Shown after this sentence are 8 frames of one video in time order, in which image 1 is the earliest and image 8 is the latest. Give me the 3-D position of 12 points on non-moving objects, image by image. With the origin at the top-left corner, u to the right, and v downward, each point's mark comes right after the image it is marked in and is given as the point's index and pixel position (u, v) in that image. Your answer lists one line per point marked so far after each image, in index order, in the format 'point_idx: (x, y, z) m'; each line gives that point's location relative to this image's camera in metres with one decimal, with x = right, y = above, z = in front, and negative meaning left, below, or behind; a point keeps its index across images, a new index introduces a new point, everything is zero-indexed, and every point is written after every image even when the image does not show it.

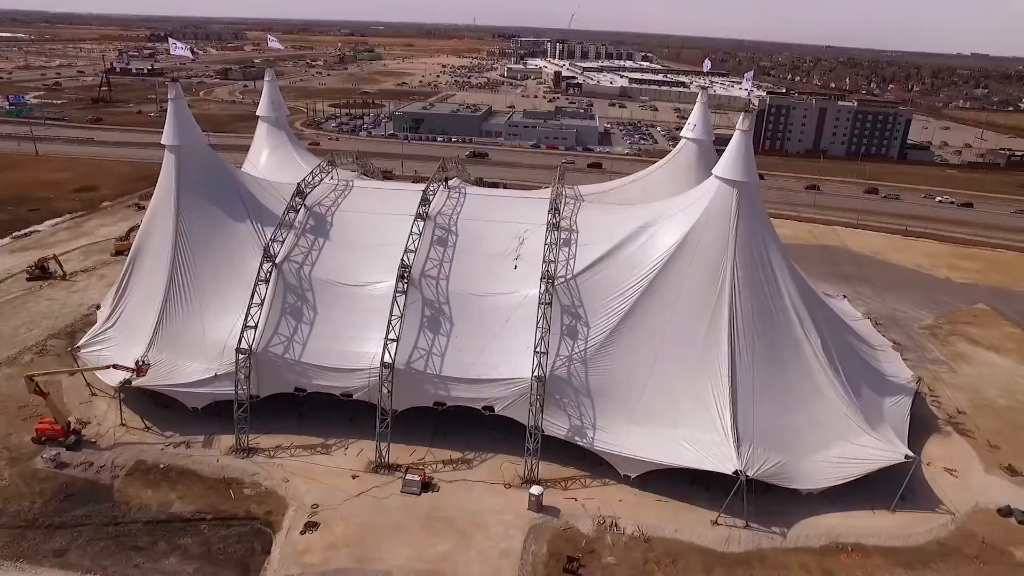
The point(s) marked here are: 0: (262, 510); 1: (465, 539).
0: (-7.3, -6.5, +19.5) m
1: (-1.3, -7.0, +18.6) m
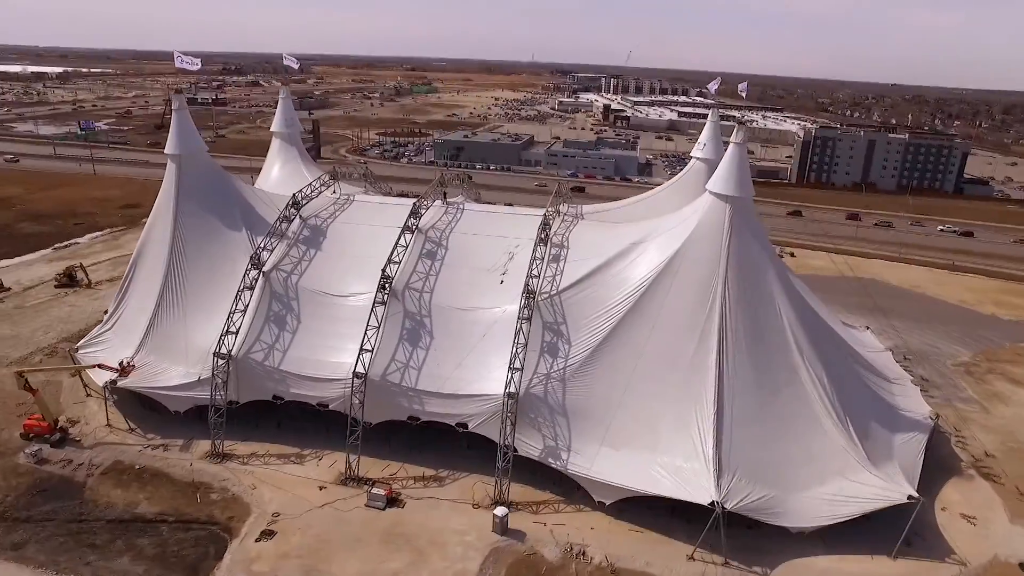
0: (-8.3, -6.6, +19.3) m
1: (-2.5, -7.2, +17.9) m
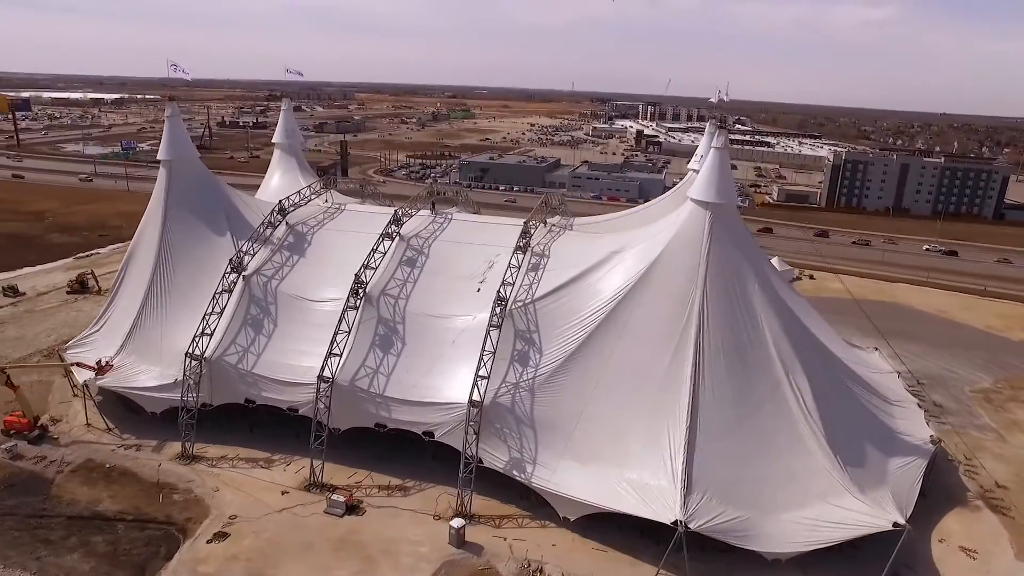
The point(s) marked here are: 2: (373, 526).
0: (-9.4, -6.5, +19.1) m
1: (-3.7, -7.2, +17.3) m
2: (-3.9, -6.7, +18.8) m
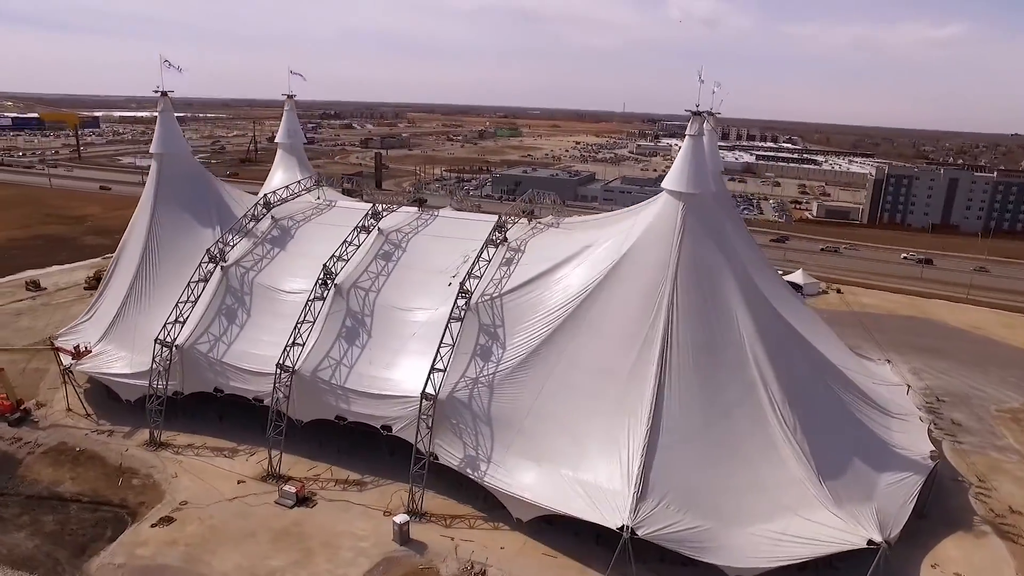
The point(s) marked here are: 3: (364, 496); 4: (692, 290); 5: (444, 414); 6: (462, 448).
0: (-10.7, -6.1, +19.1) m
1: (-5.2, -6.8, +16.8) m
2: (-5.3, -6.3, +18.4) m
3: (-4.3, -6.0, +19.5) m
4: (+5.0, -0.1, +18.8) m
5: (-1.9, -3.6, +19.2) m
6: (-1.4, -4.5, +18.9) m
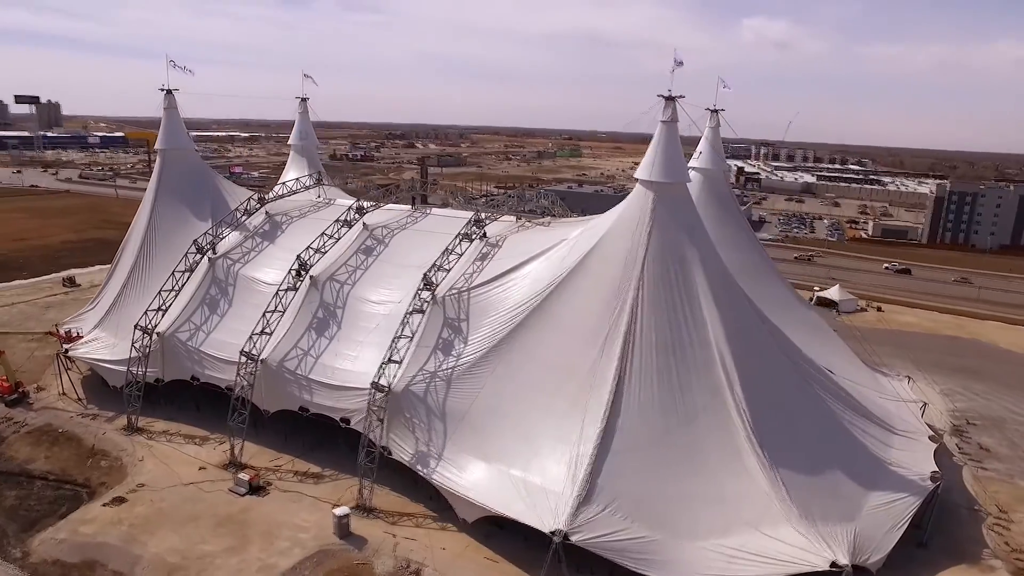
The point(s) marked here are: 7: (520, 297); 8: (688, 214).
0: (-11.9, -5.6, +19.3) m
1: (-6.6, -6.3, +16.5) m
2: (-6.6, -5.9, +18.0) m
3: (-5.5, -5.7, +19.1) m
4: (+3.9, +0.1, +17.7) m
5: (-3.1, -3.3, +18.6) m
6: (-2.7, -4.2, +18.2) m
7: (+0.3, -0.3, +19.4) m
8: (+4.9, +2.0, +18.5) m
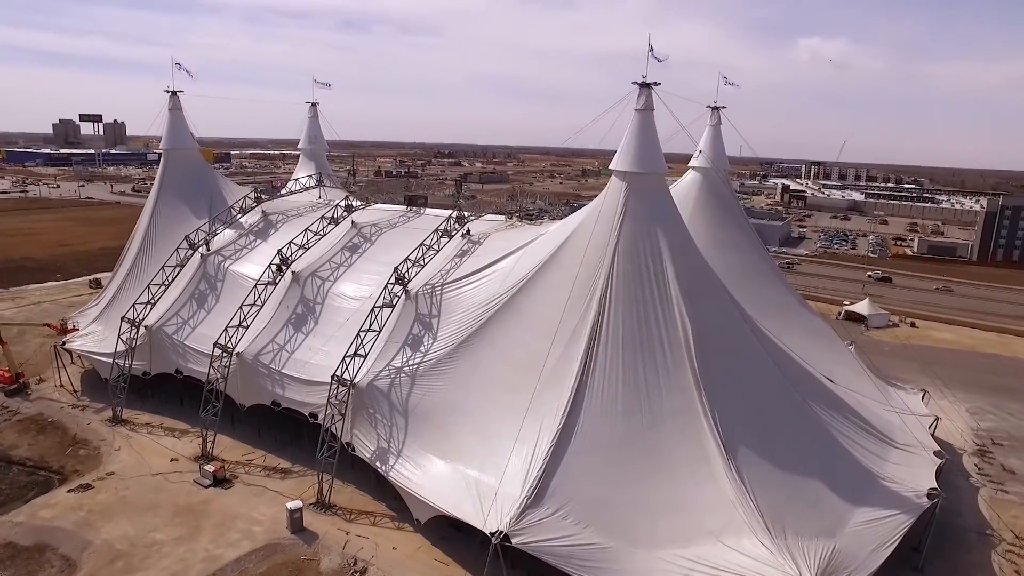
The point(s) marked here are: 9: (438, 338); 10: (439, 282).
0: (-12.8, -5.2, +19.5) m
1: (-7.7, -6.0, +16.3) m
2: (-7.6, -5.7, +17.8) m
3: (-6.4, -5.5, +18.7) m
4: (+2.9, +0.2, +16.9) m
5: (-4.0, -3.1, +18.2) m
6: (-3.6, -4.0, +17.8) m
7: (-0.6, -0.1, +18.8) m
8: (+4.0, +2.1, +17.6) m
9: (-2.0, -1.4, +18.6) m
10: (-2.2, +0.2, +19.9) m
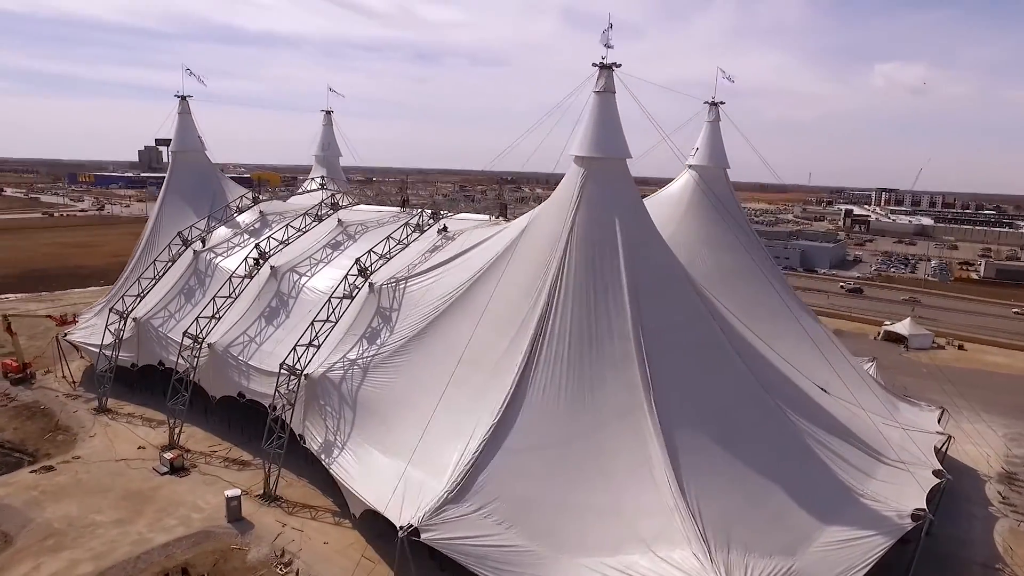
0: (-13.9, -4.8, +19.8) m
1: (-9.2, -5.6, +16.1) m
2: (-8.8, -5.3, +17.7) m
3: (-7.6, -5.2, +18.5) m
4: (+1.7, +0.4, +15.9) m
5: (-5.2, -2.8, +17.8) m
6: (-4.8, -3.7, +17.3) m
7: (-1.6, +0.1, +18.2) m
8: (+2.9, +2.3, +16.6) m
9: (-3.1, -1.2, +18.1) m
10: (-3.1, +0.4, +19.5) m
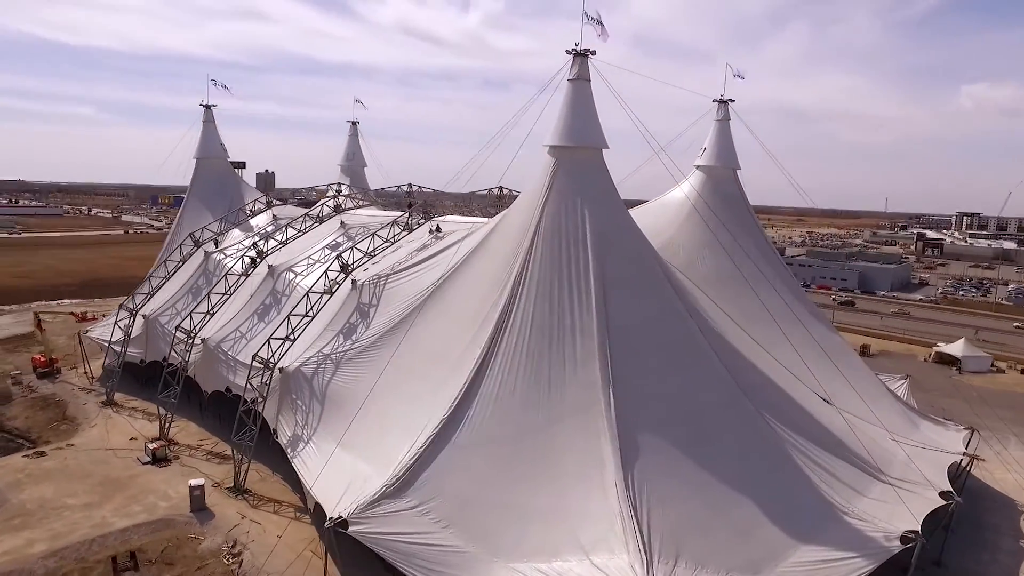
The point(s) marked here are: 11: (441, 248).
0: (-14.3, -4.6, +20.5) m
1: (-10.0, -5.3, +16.3) m
2: (-9.5, -5.0, +17.8) m
3: (-8.2, -5.0, +18.5) m
4: (+0.9, +0.6, +15.2) m
5: (-5.9, -2.6, +17.7) m
6: (-5.6, -3.5, +17.1) m
7: (-2.2, +0.2, +17.8) m
8: (+2.1, +2.4, +15.9) m
9: (-3.7, -1.0, +17.8) m
10: (-3.6, +0.4, +19.2) m
11: (-2.0, +1.2, +19.4) m
